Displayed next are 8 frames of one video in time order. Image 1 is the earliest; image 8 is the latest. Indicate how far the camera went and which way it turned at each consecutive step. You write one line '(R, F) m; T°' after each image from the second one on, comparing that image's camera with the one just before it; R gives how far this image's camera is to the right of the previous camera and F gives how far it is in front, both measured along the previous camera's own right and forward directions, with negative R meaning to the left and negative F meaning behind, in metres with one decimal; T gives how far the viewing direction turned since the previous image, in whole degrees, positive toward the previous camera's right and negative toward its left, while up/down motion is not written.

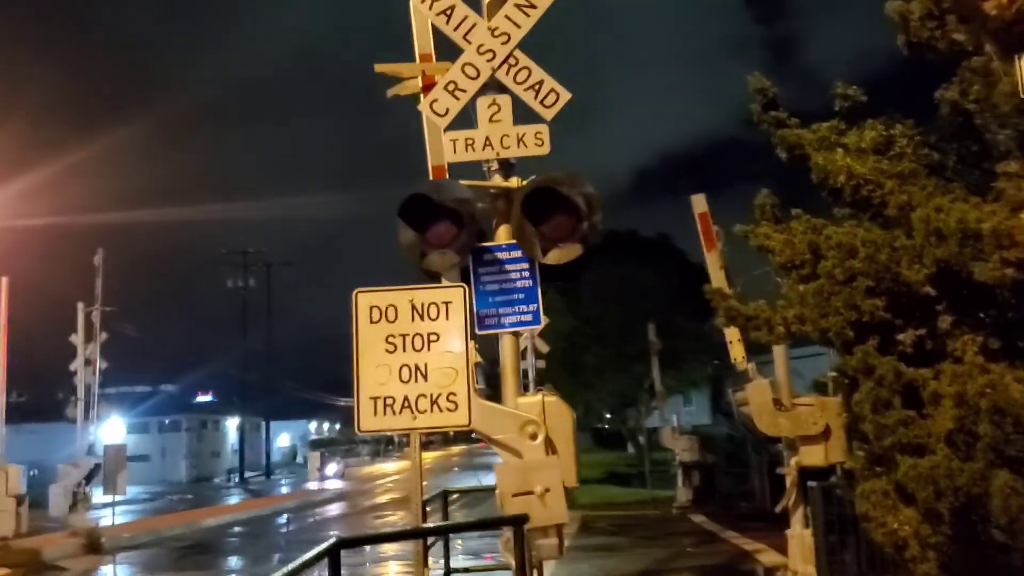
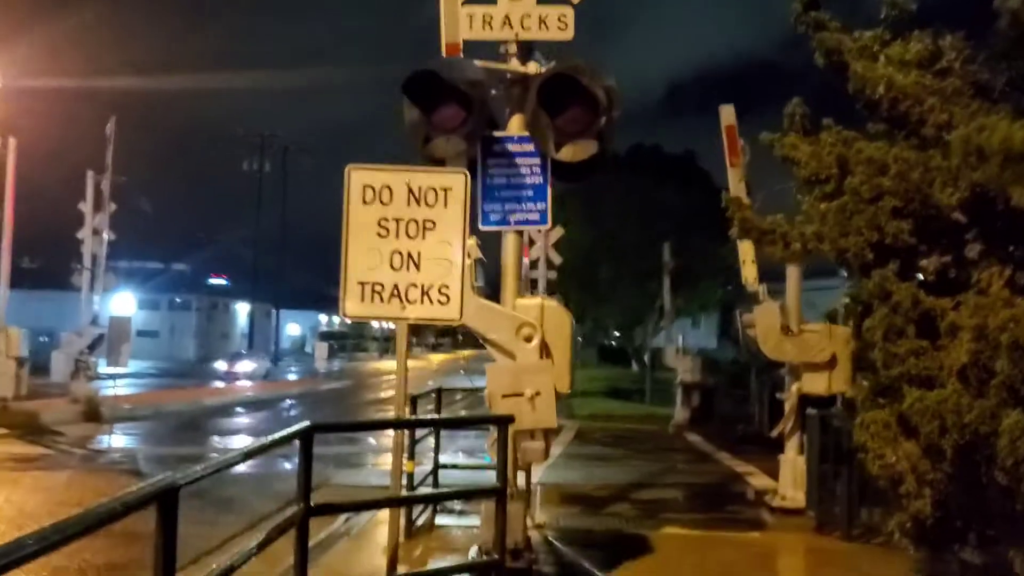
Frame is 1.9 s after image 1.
(+0.1, +0.3) m; -1°
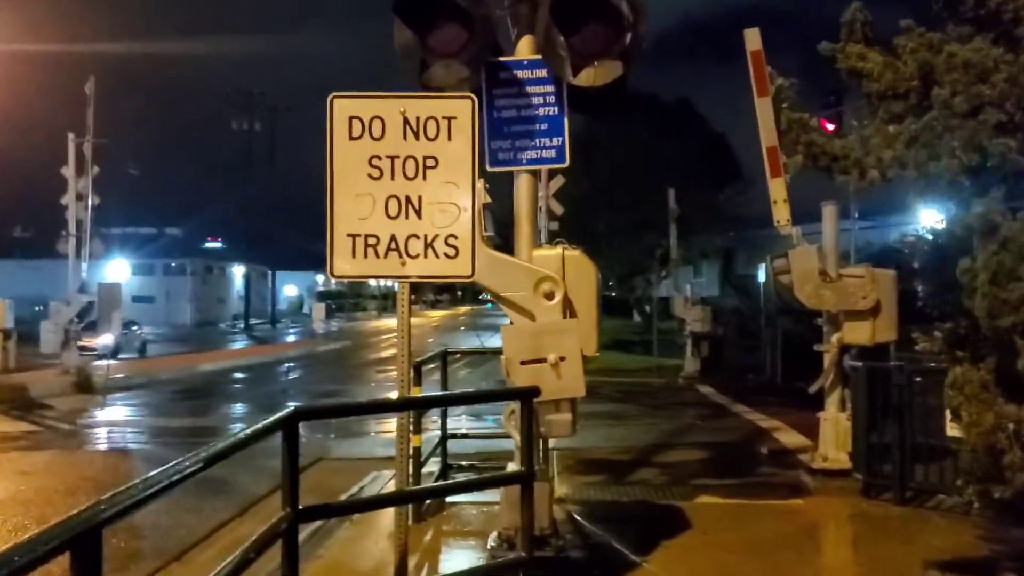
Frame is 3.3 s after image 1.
(-0.1, +1.0) m; 0°
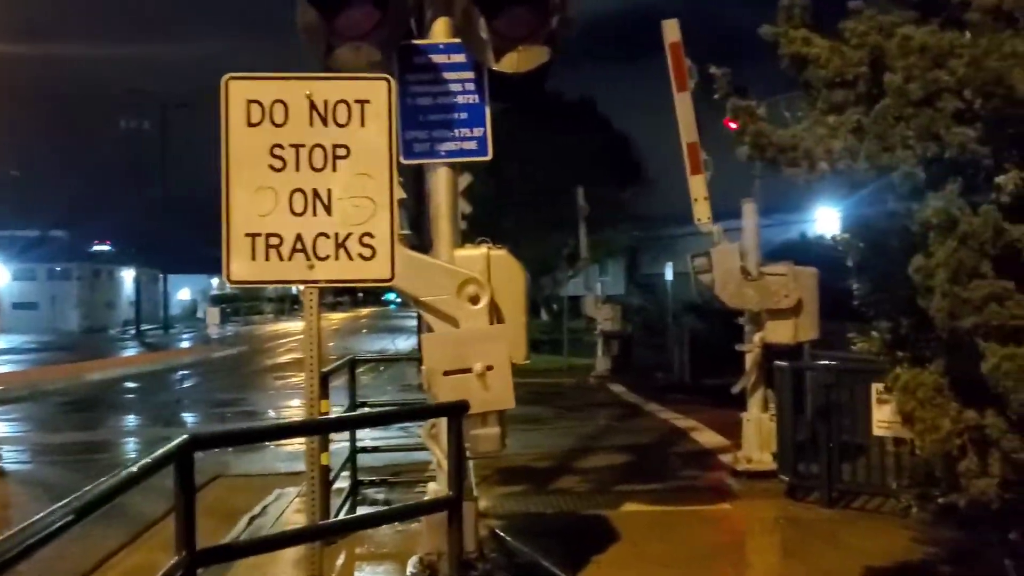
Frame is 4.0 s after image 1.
(-0.1, +0.5) m; +6°
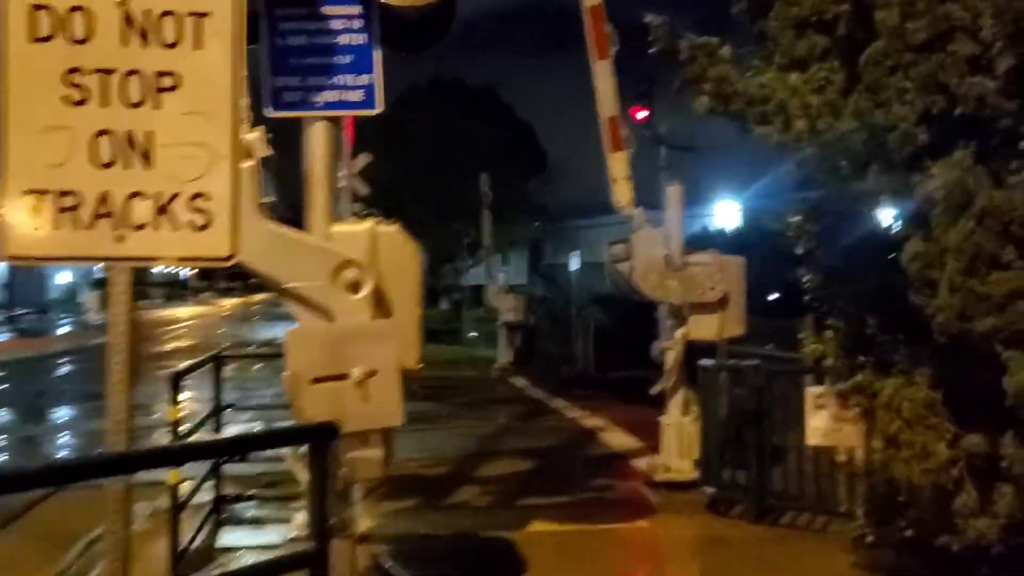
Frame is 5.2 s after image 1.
(+0.1, +1.1) m; +6°
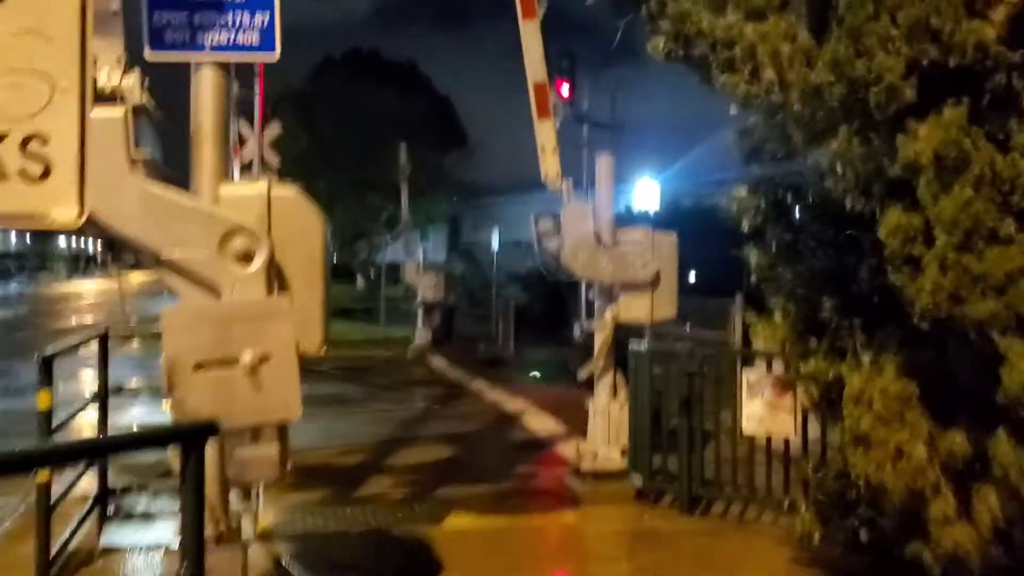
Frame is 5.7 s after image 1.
(0.0, +0.6) m; +5°
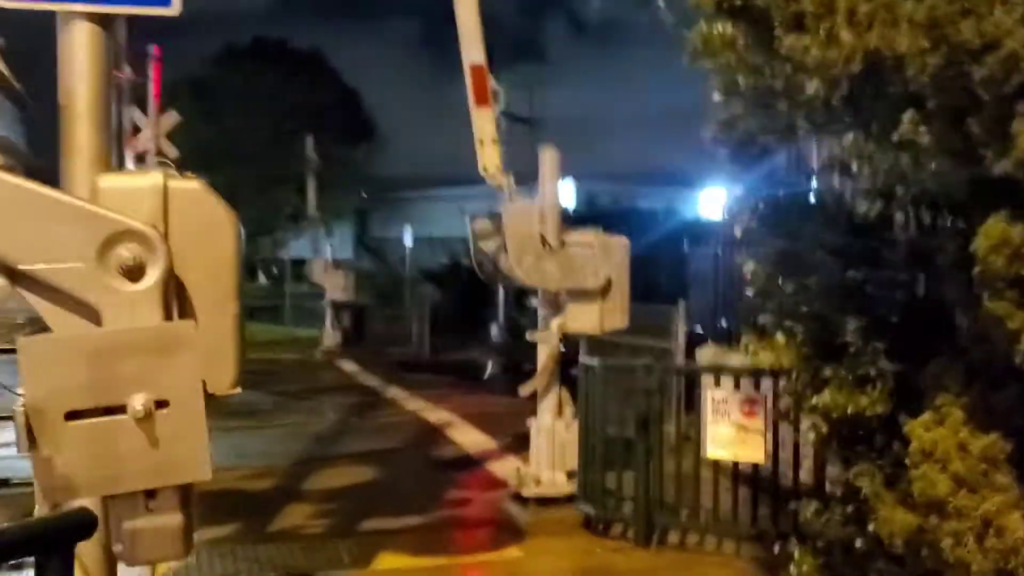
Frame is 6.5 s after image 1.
(-0.2, +0.9) m; +6°
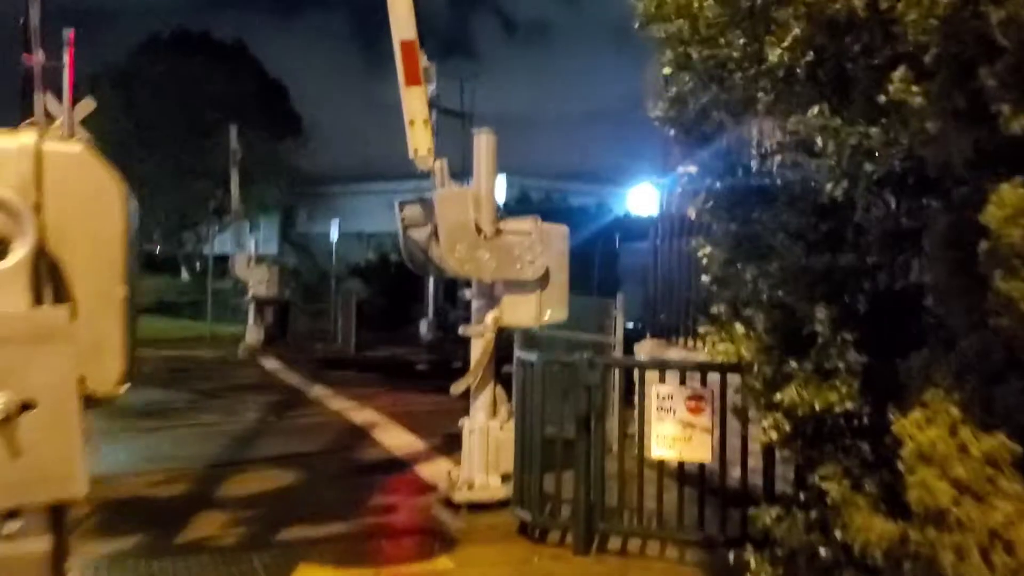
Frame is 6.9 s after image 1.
(0.0, +0.4) m; +4°
